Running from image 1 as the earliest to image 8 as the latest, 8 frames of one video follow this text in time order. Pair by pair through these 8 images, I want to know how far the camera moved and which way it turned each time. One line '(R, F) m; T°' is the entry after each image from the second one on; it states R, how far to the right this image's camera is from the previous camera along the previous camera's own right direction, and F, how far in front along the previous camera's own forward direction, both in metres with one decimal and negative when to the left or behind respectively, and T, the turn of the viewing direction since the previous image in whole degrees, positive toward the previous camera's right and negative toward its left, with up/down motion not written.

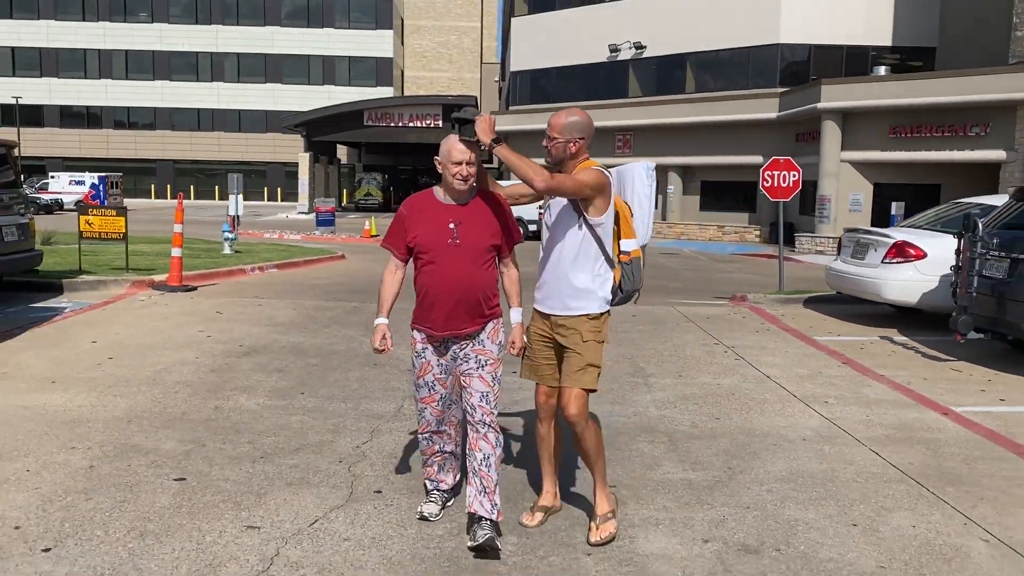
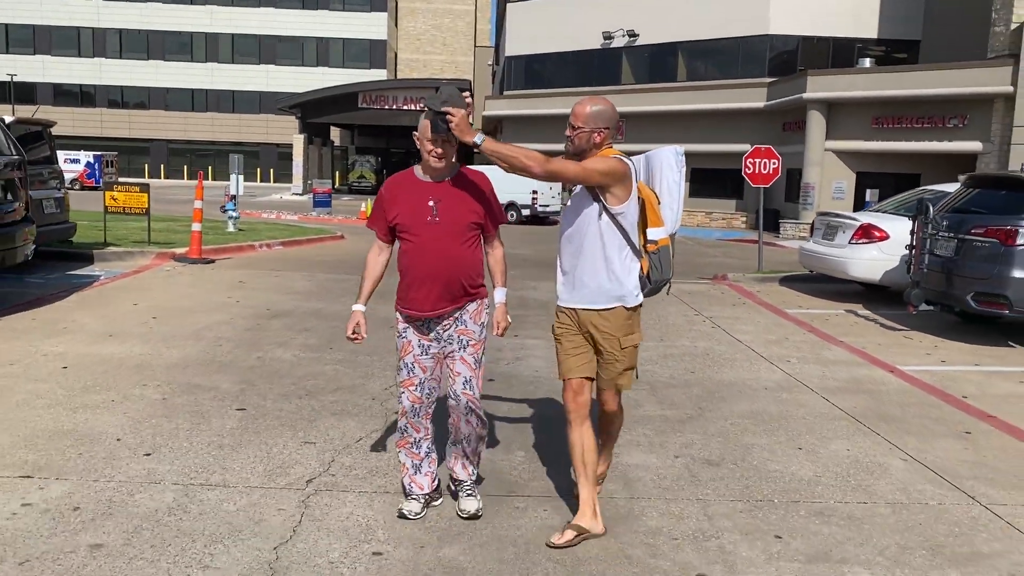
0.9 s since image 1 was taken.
(-0.1, -0.9) m; +1°
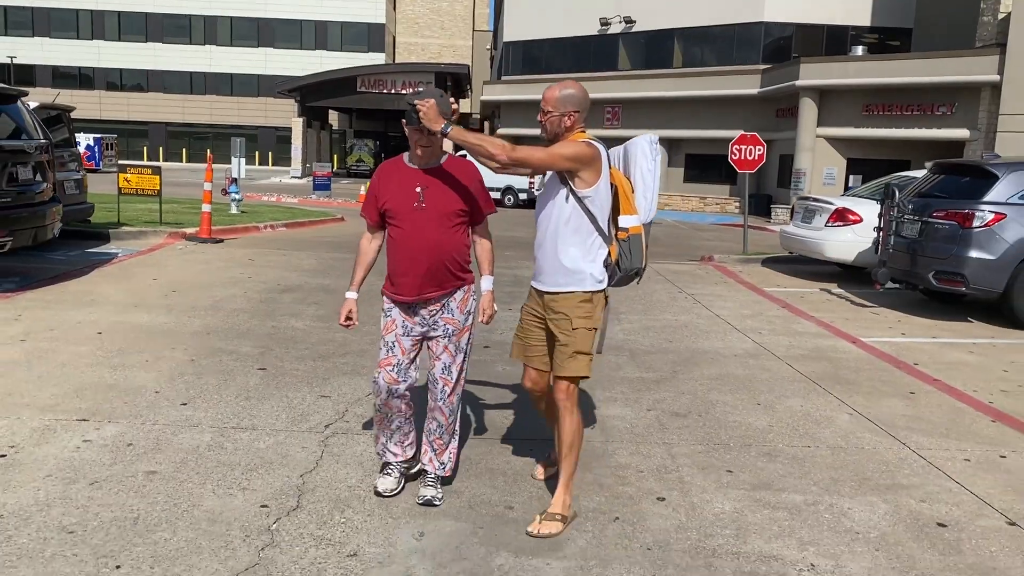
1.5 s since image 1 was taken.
(0.0, -0.6) m; 0°
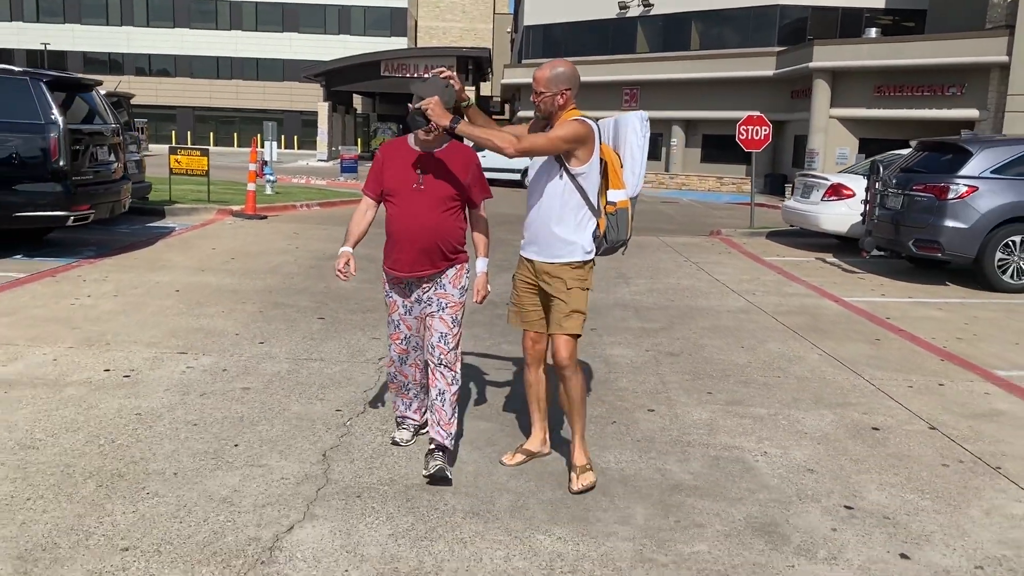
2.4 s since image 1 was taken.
(0.0, -1.0) m; -1°
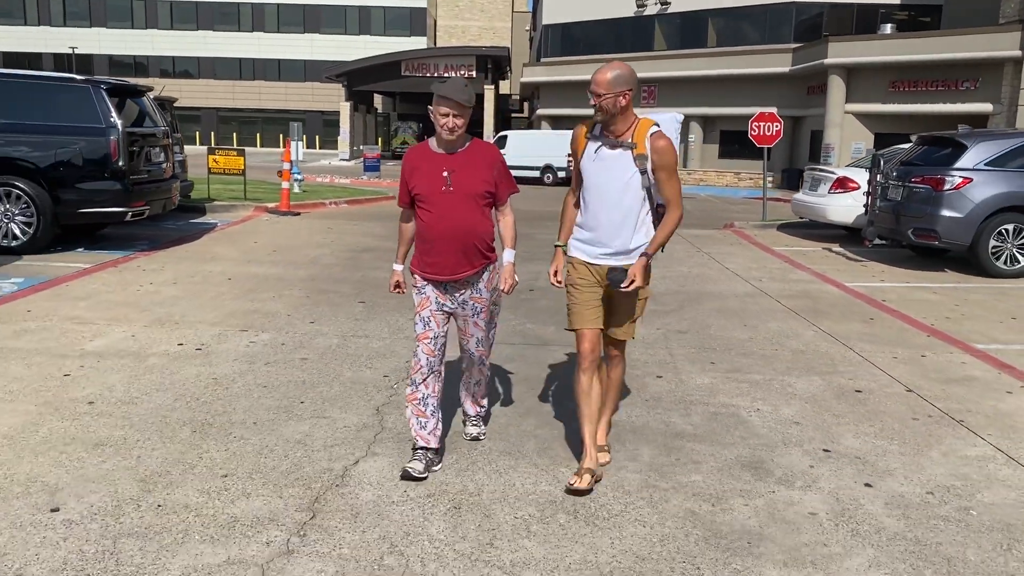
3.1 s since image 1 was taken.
(0.0, -0.7) m; -1°
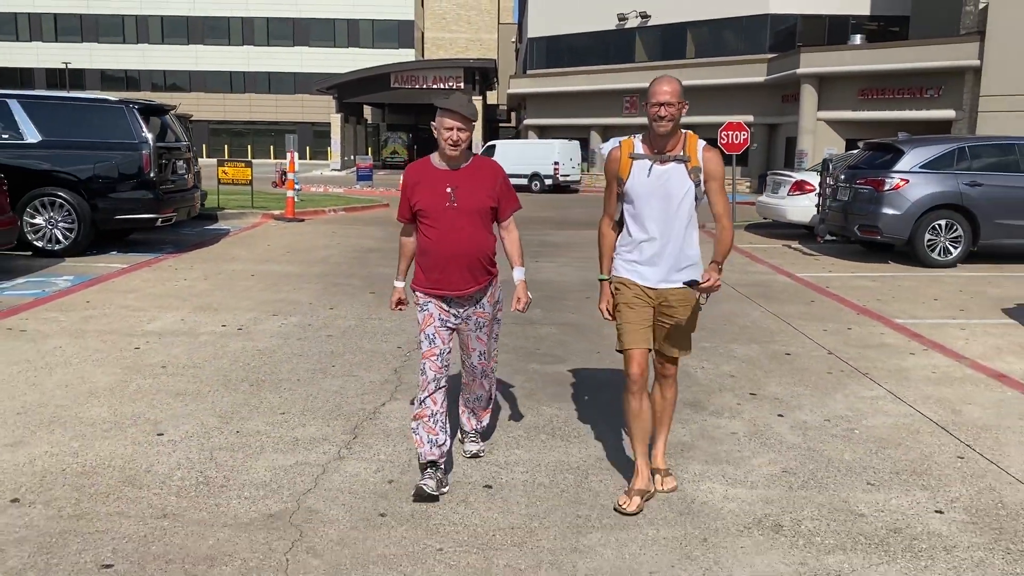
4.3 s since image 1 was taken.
(0.0, -1.2) m; +1°
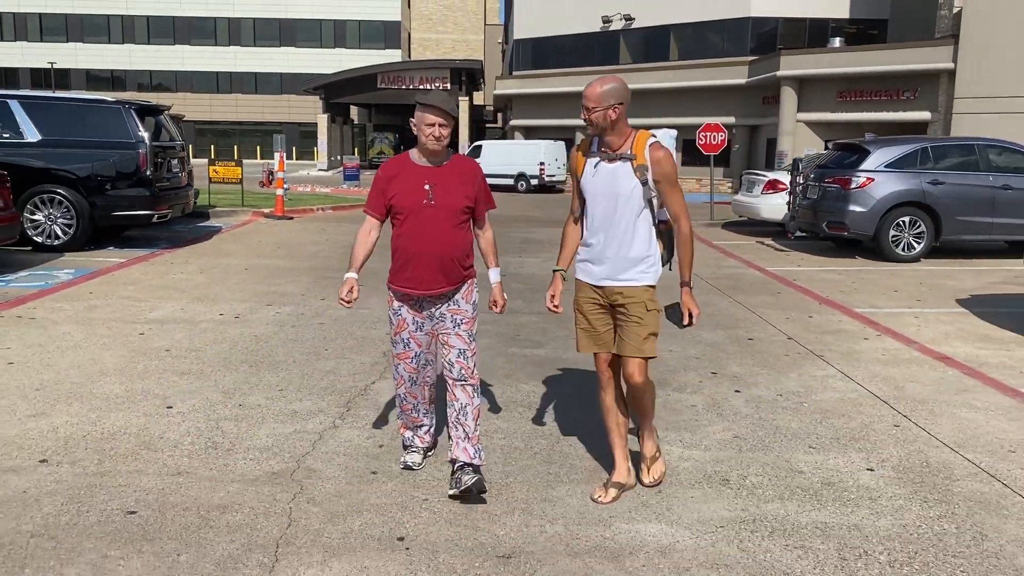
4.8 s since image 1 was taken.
(0.0, -0.5) m; +1°
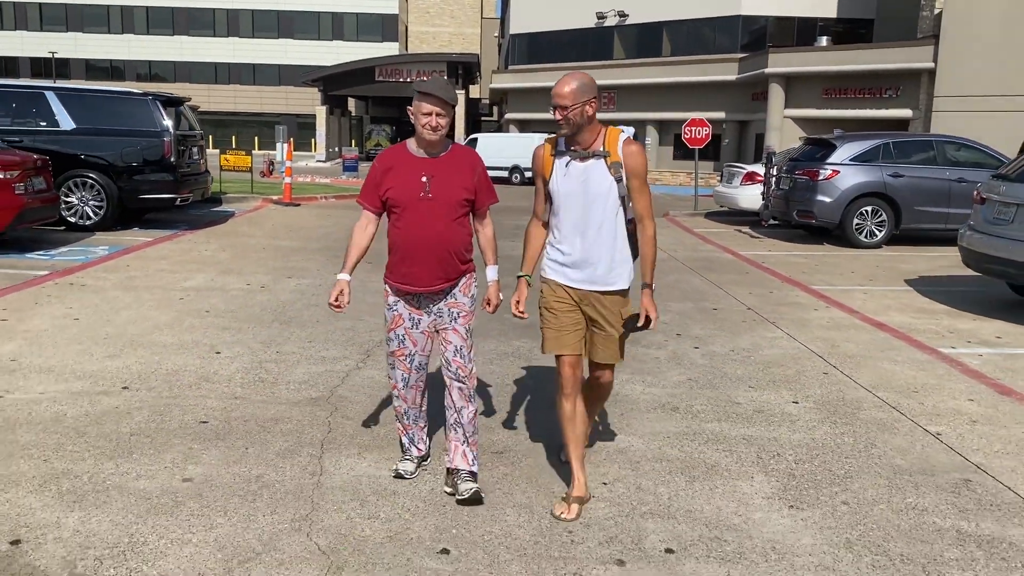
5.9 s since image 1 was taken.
(0.0, -1.0) m; 0°
